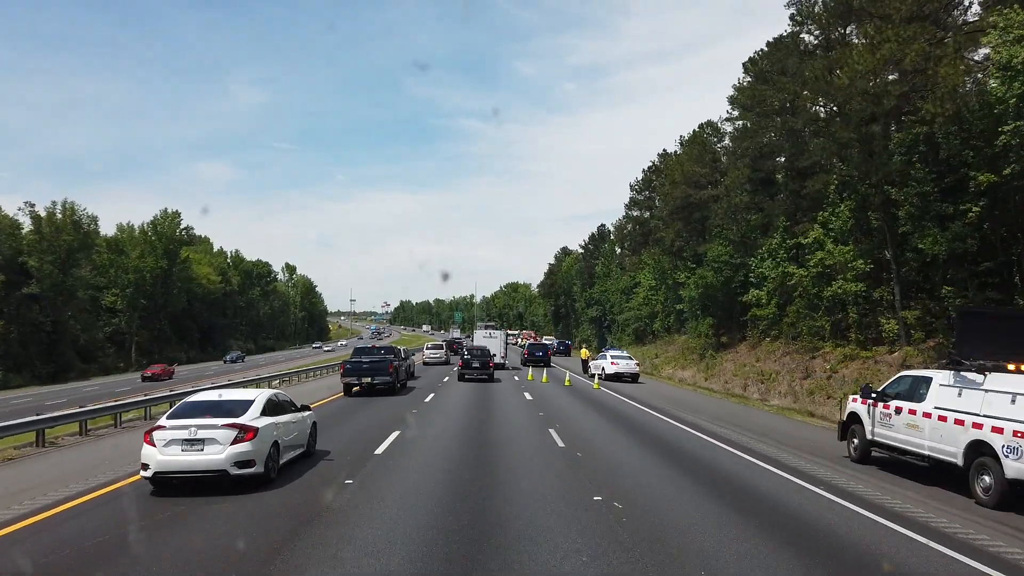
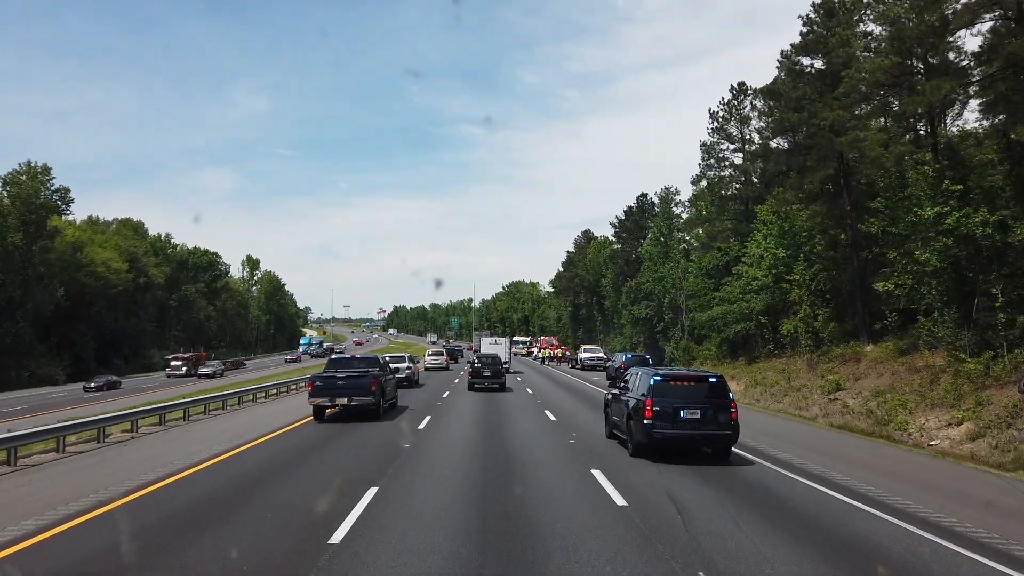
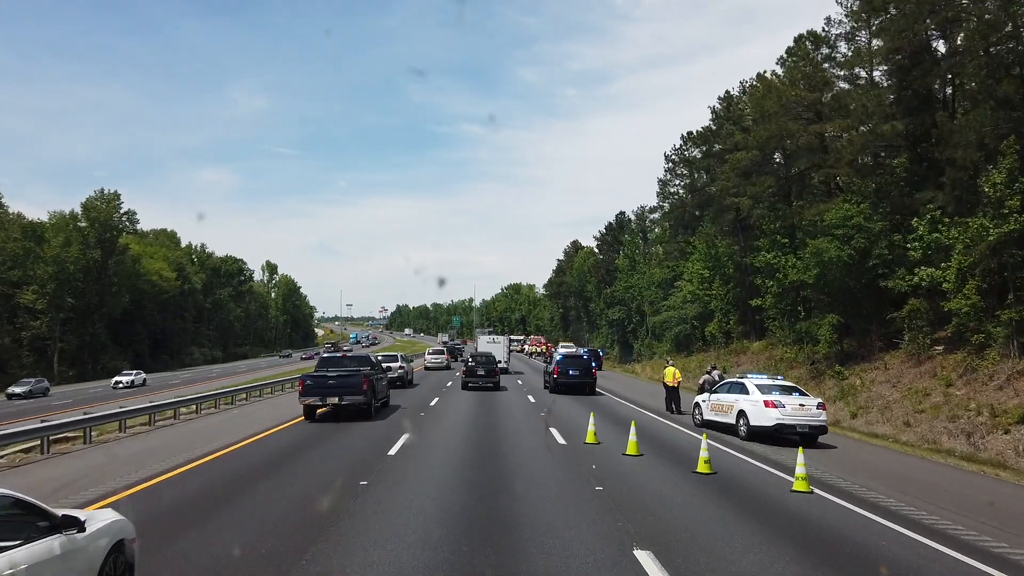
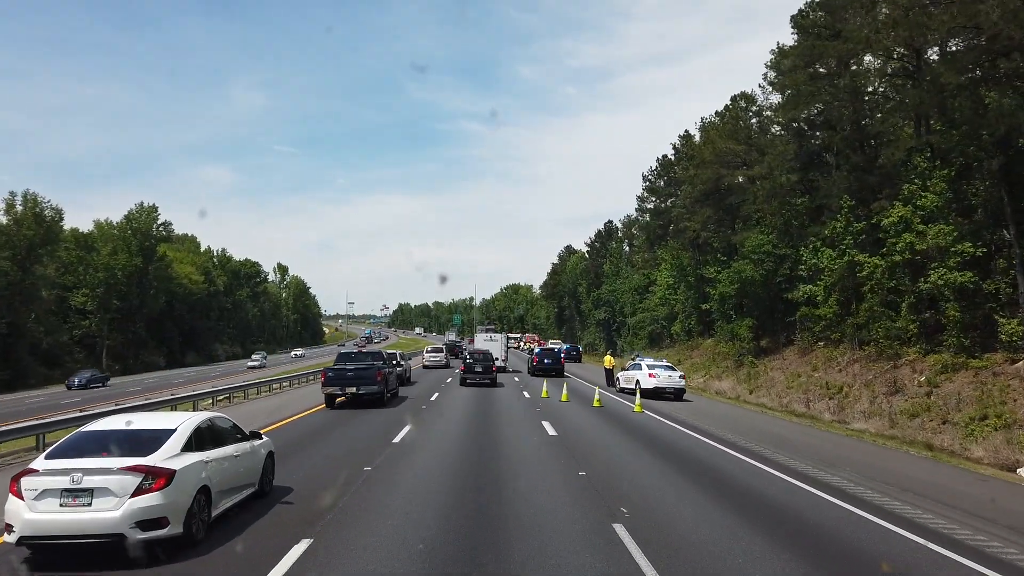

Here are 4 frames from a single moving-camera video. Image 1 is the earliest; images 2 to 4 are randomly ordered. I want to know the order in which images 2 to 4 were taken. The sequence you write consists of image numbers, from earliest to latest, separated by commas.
4, 3, 2
